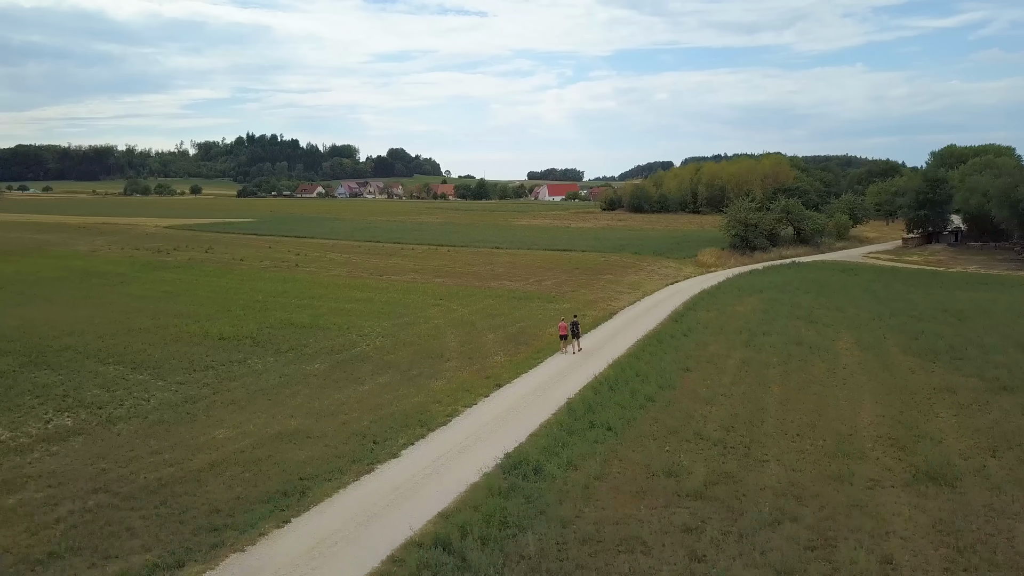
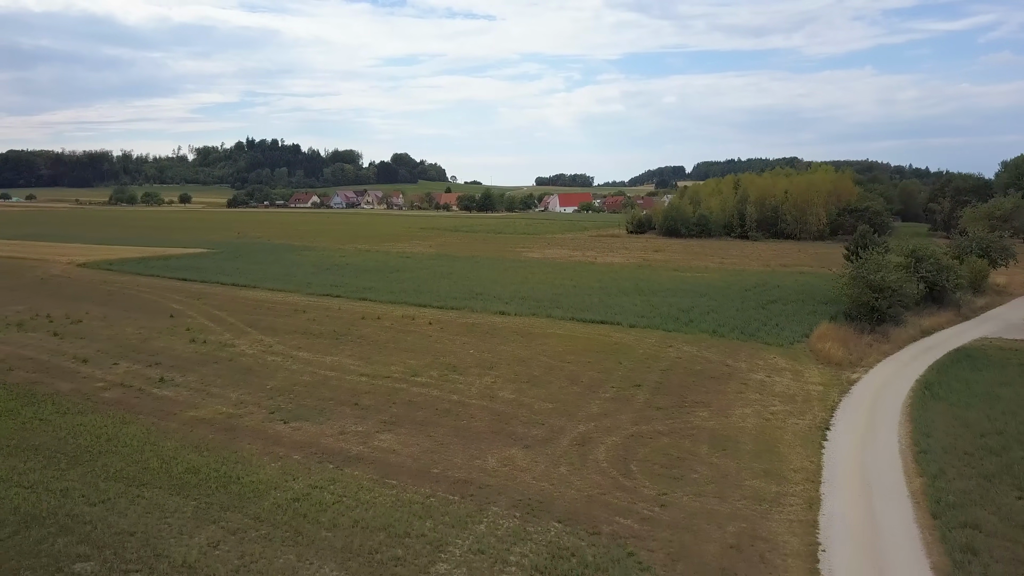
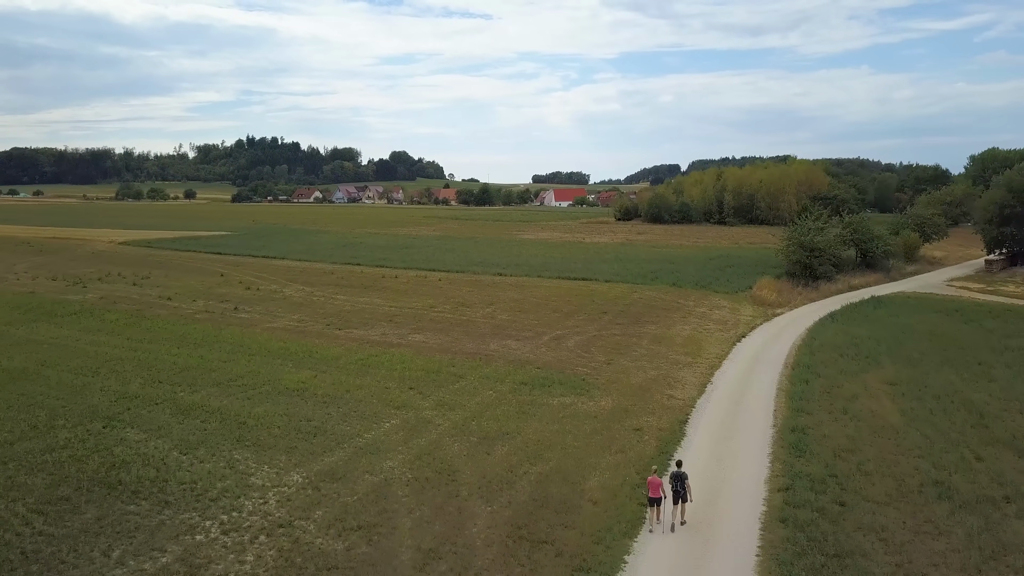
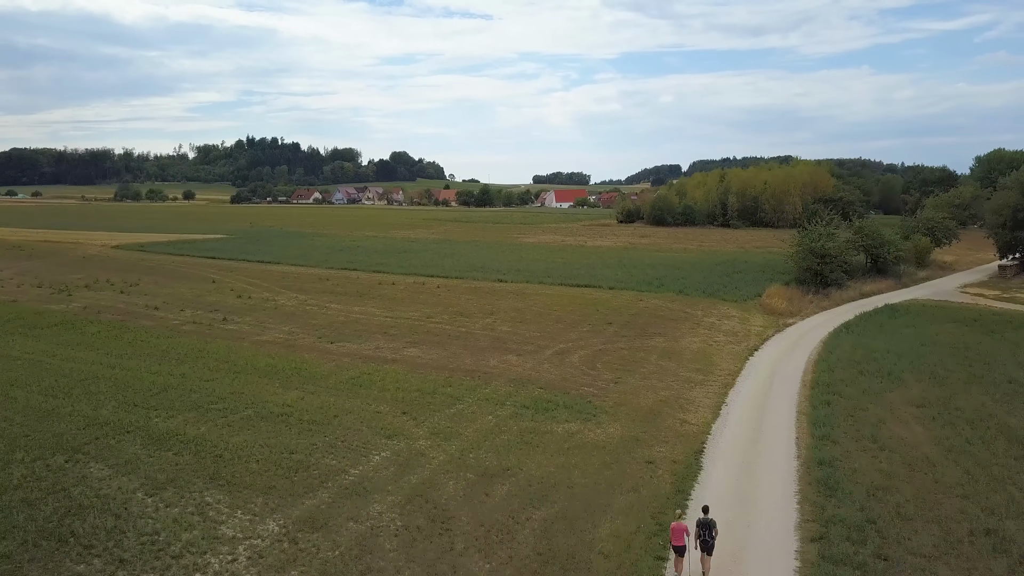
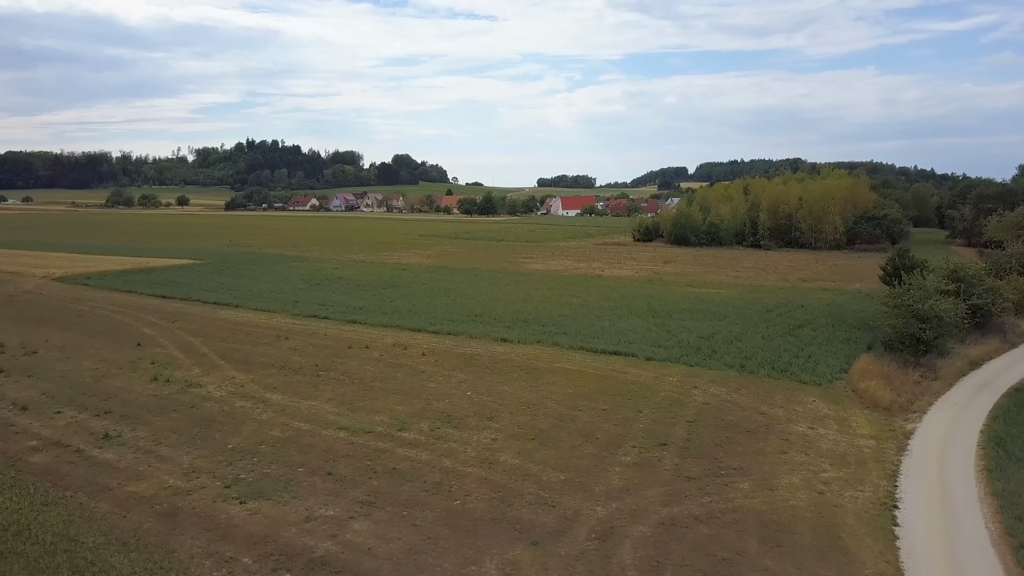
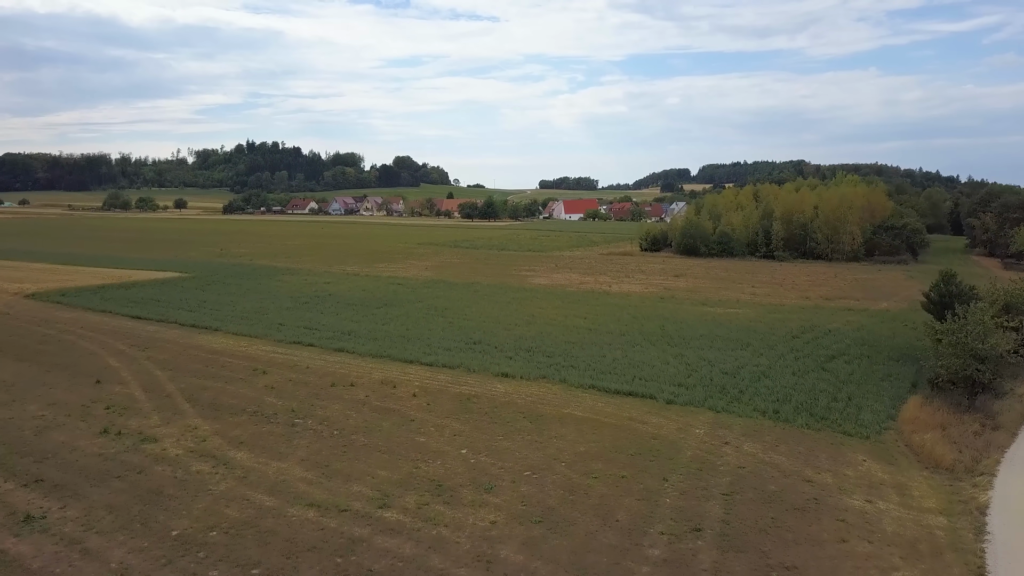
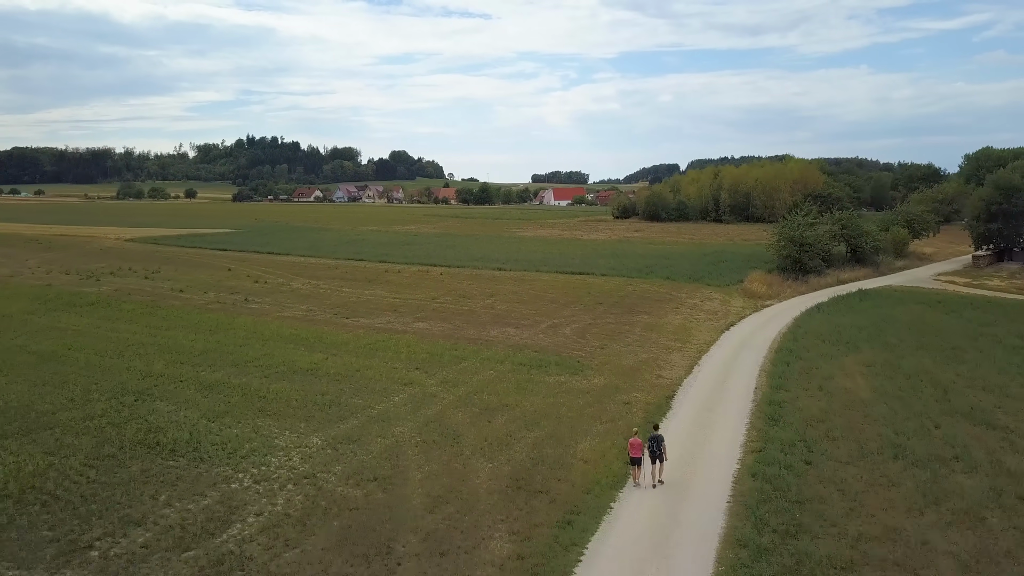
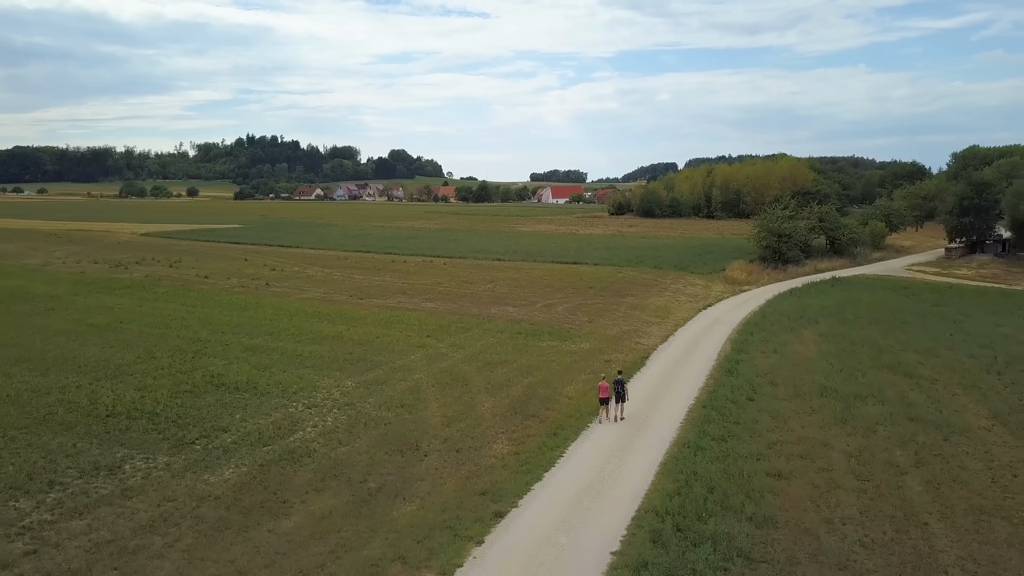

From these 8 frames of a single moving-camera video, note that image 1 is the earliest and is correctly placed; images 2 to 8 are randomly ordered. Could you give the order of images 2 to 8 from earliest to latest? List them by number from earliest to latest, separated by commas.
8, 7, 3, 4, 2, 5, 6
